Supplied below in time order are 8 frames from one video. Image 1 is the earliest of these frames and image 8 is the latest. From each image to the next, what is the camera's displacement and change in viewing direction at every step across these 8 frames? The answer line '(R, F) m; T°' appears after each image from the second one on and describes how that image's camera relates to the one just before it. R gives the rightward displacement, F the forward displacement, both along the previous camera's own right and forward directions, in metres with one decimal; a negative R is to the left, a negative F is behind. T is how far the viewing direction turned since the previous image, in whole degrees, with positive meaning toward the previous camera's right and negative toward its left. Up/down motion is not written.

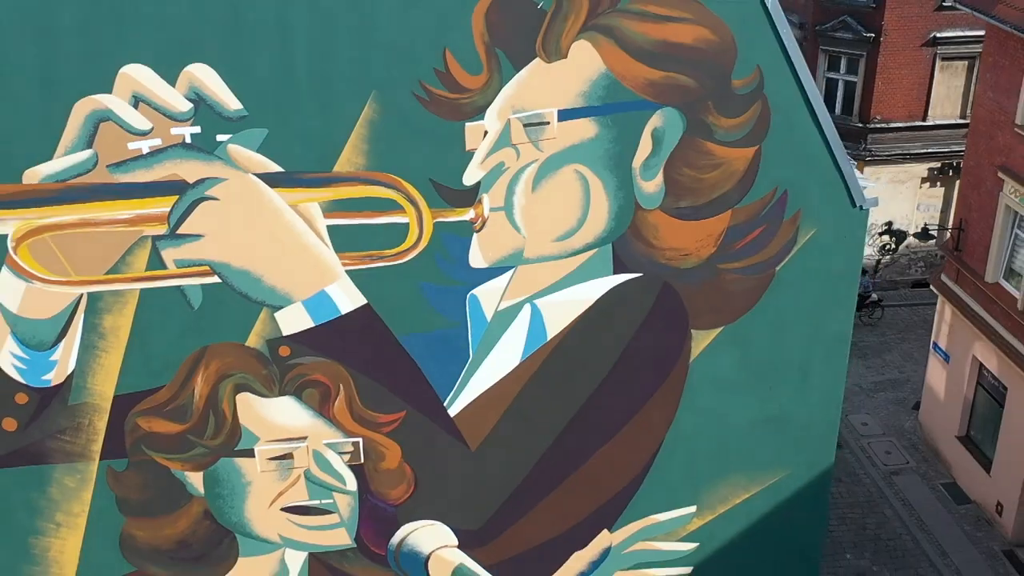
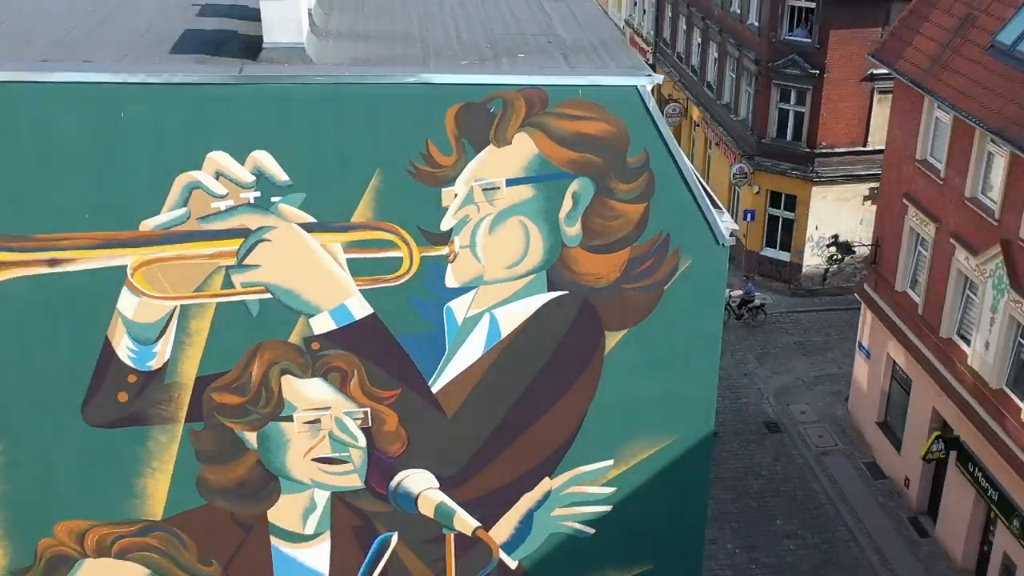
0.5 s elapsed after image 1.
(+0.4, -3.7) m; 0°
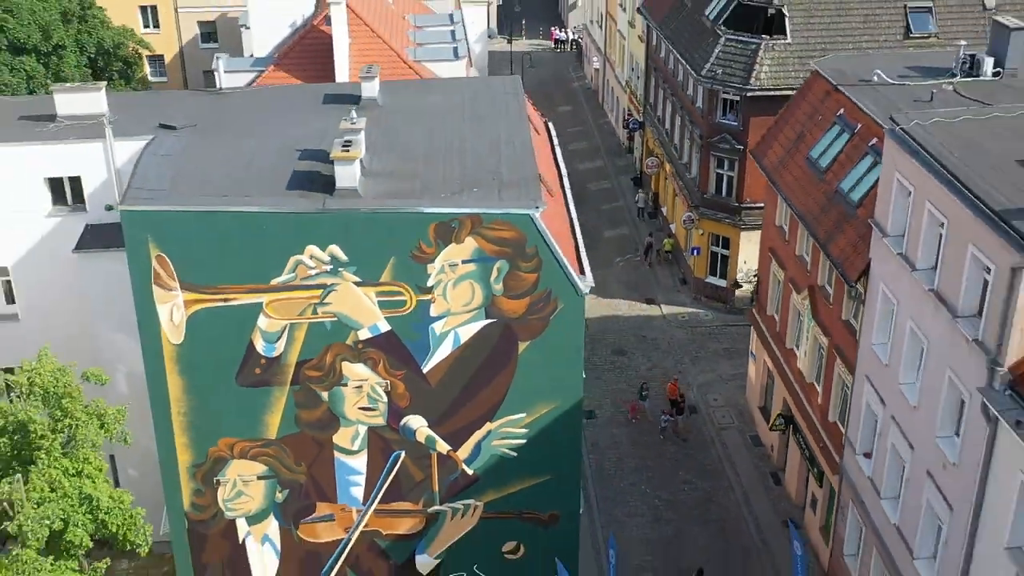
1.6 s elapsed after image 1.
(+2.1, -10.7) m; -3°
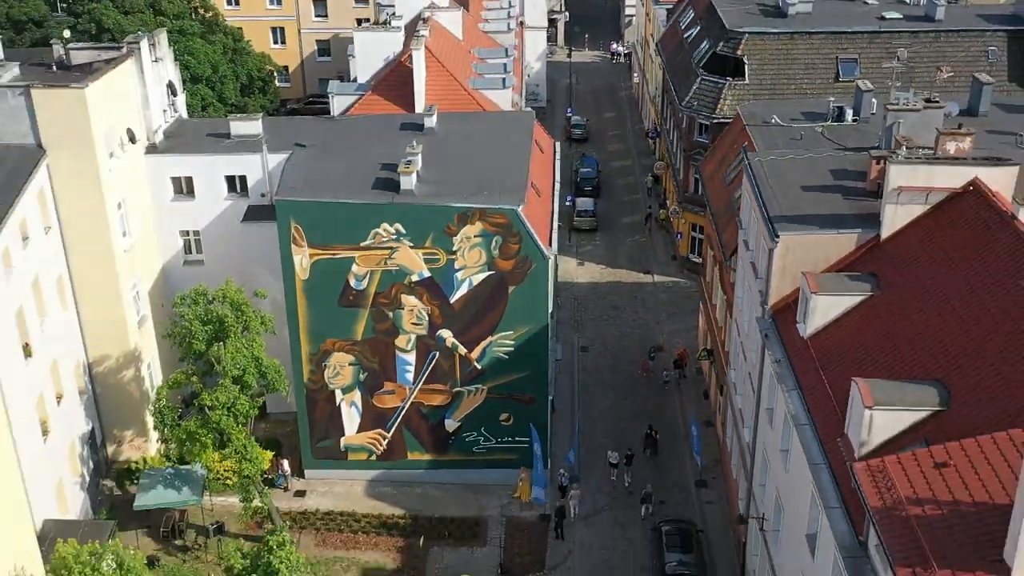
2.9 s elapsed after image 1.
(+3.5, -14.9) m; -5°
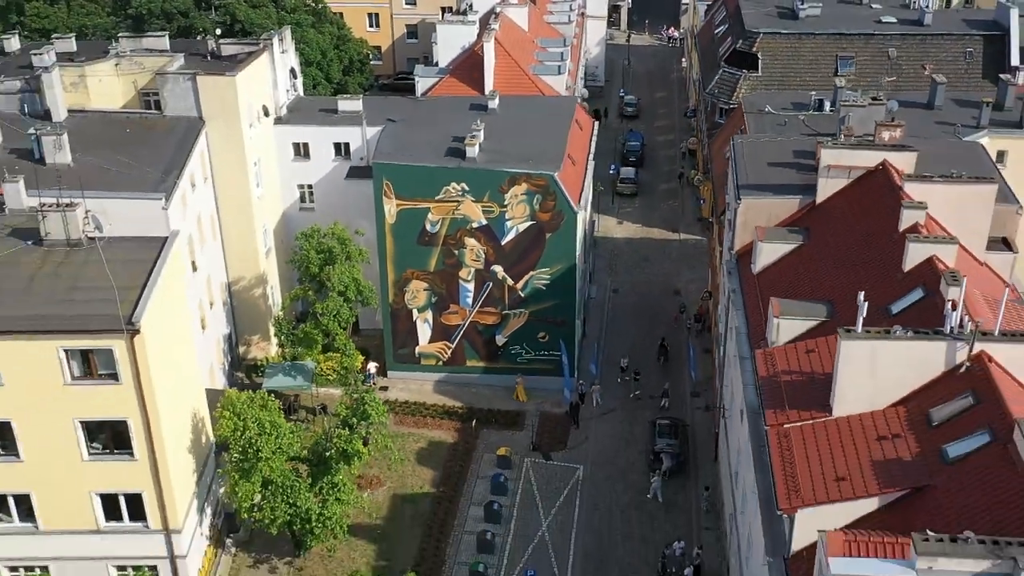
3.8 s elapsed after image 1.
(+2.0, -12.0) m; -4°
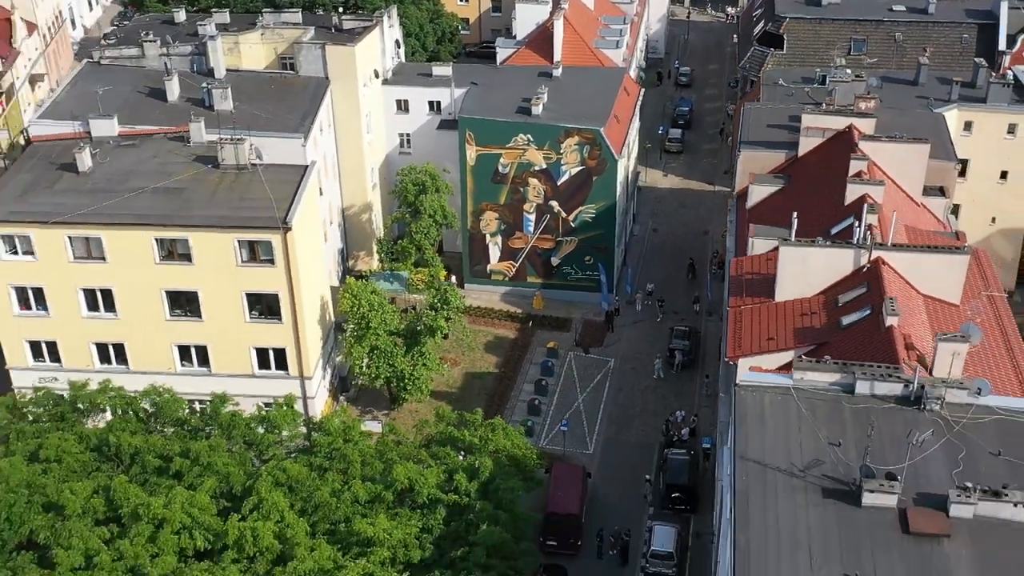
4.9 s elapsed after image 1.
(+1.6, -13.7) m; -4°
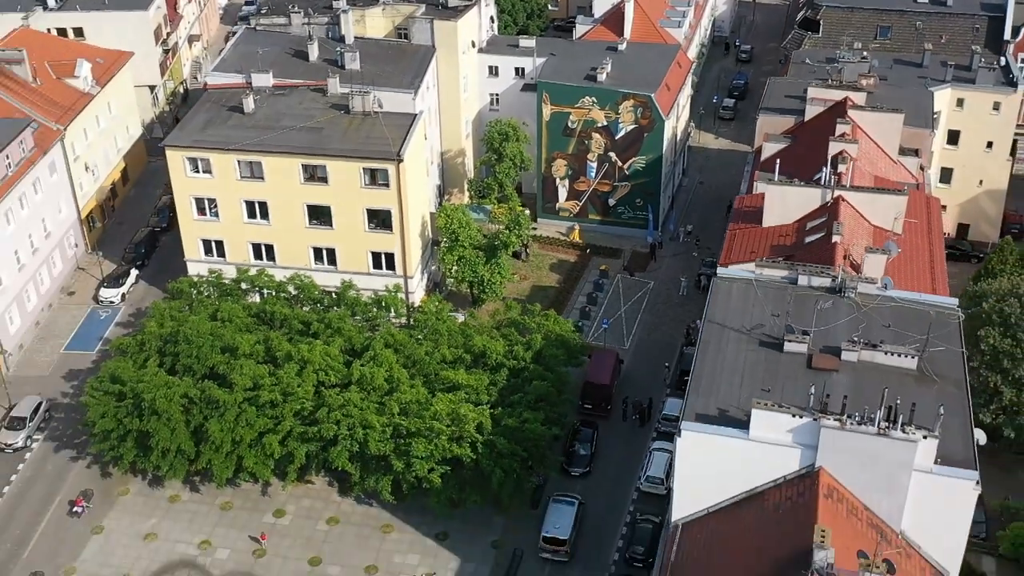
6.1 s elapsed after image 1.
(+2.1, -15.4) m; -4°
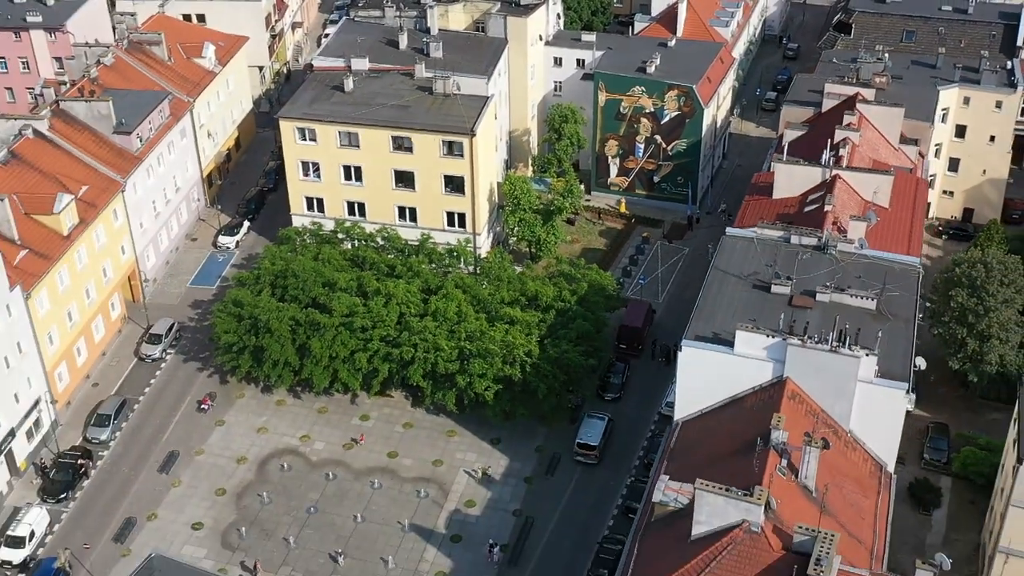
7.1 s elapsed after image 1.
(+1.3, -12.4) m; -3°
